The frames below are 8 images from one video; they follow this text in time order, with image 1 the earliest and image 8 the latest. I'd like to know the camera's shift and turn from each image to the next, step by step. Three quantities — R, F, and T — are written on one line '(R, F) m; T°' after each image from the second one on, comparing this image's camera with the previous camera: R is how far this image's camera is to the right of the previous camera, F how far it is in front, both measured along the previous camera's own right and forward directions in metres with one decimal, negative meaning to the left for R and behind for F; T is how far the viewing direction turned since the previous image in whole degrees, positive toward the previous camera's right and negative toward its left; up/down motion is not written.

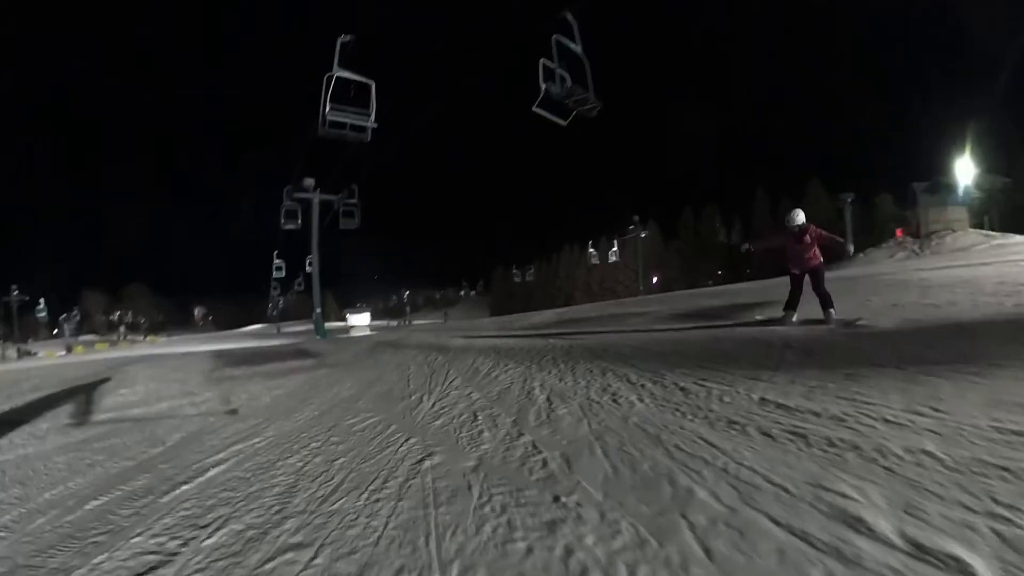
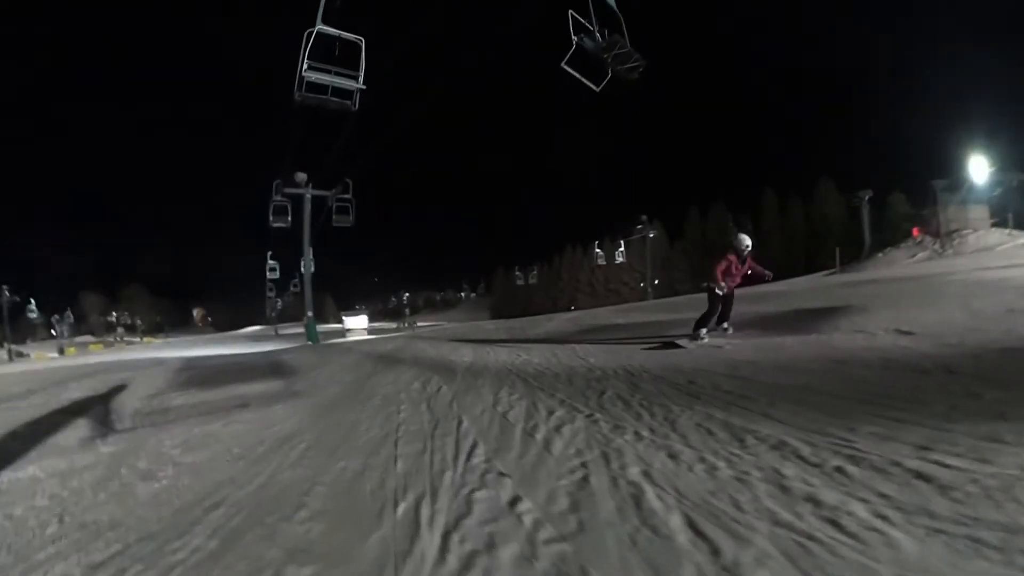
(-0.6, +4.4) m; 0°
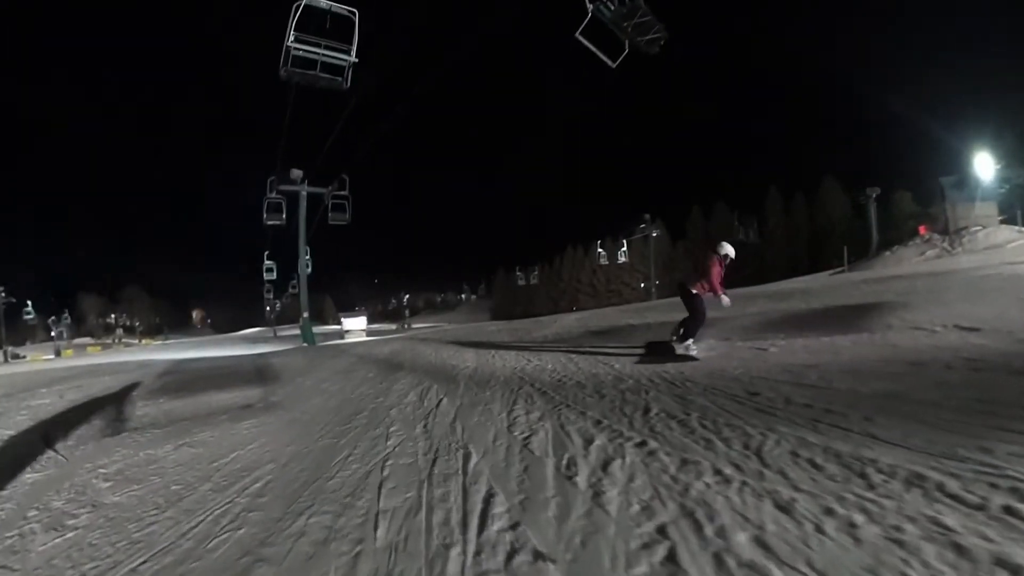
(-0.2, +1.8) m; 0°
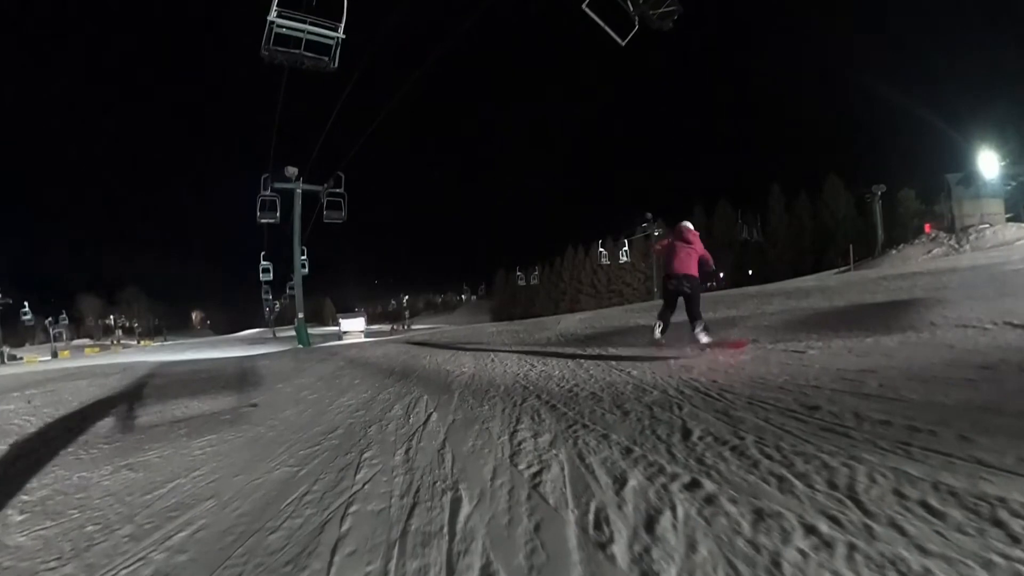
(0.0, +1.4) m; 0°
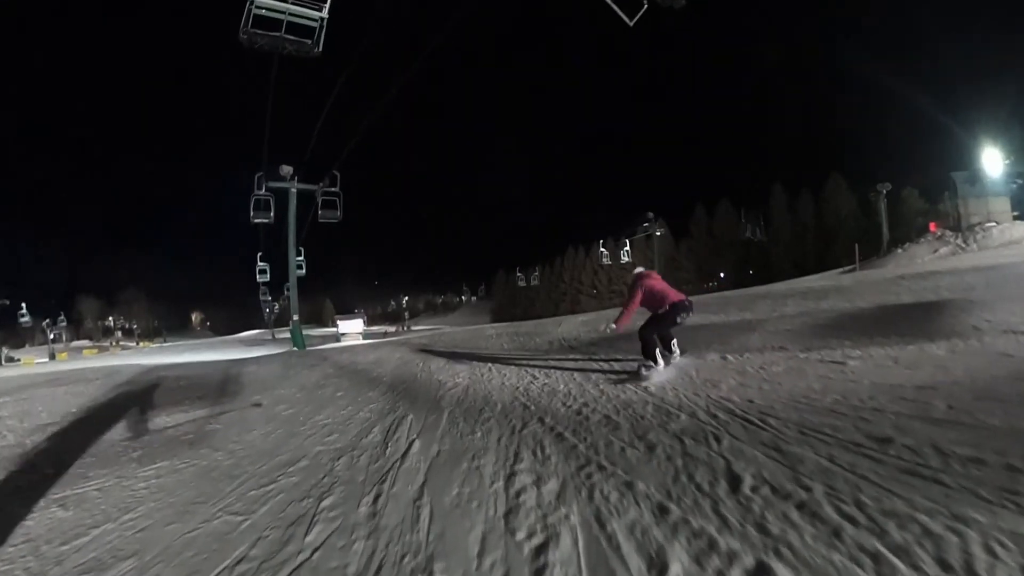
(0.0, +1.2) m; 0°
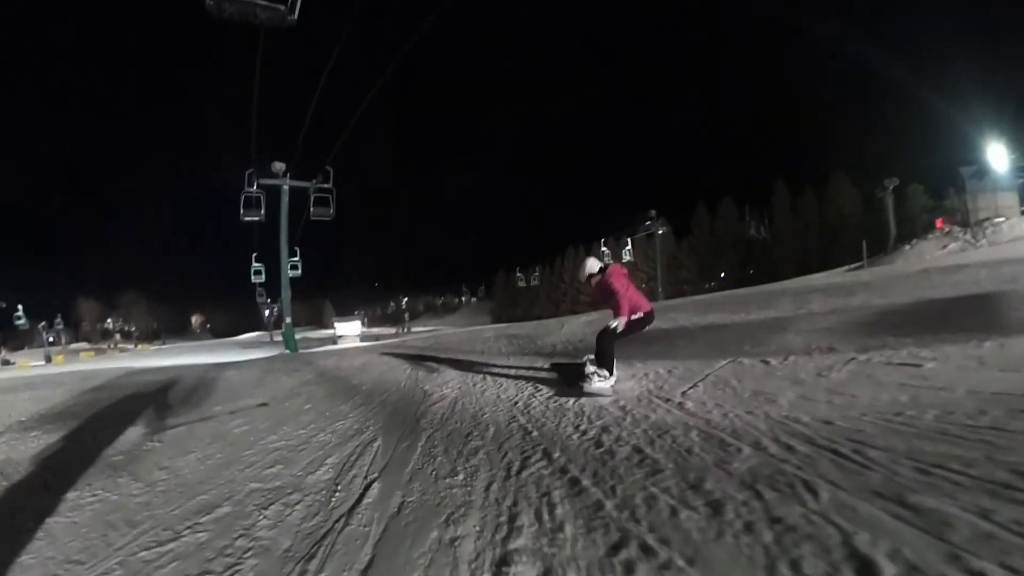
(0.0, +1.6) m; 0°
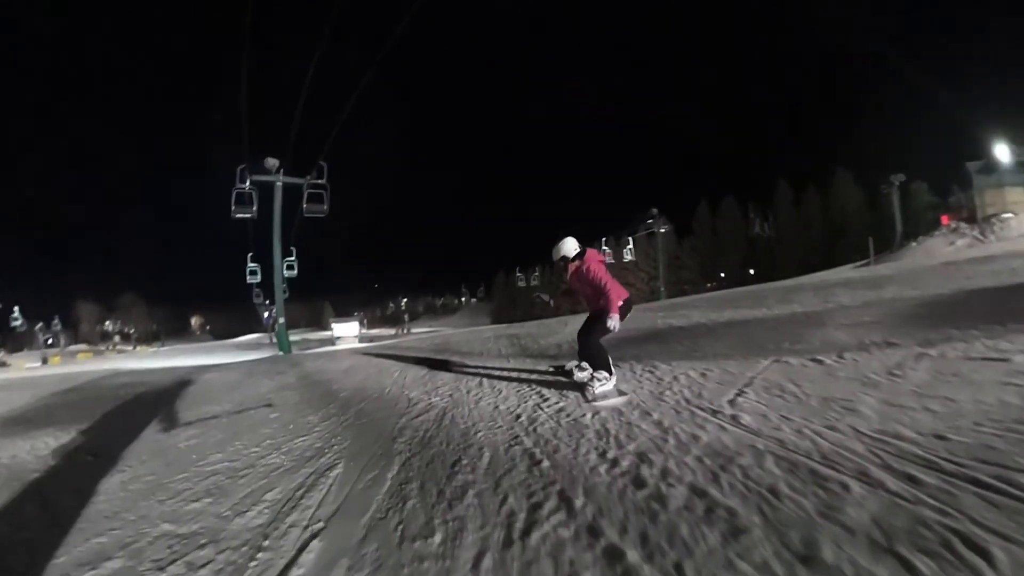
(0.0, +1.4) m; 0°
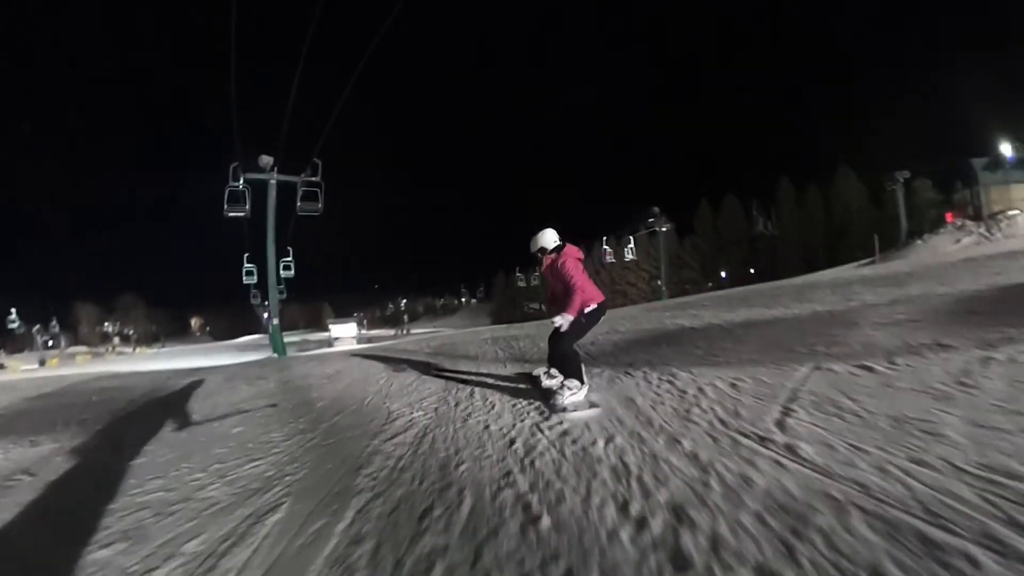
(+0.1, +1.0) m; 0°
